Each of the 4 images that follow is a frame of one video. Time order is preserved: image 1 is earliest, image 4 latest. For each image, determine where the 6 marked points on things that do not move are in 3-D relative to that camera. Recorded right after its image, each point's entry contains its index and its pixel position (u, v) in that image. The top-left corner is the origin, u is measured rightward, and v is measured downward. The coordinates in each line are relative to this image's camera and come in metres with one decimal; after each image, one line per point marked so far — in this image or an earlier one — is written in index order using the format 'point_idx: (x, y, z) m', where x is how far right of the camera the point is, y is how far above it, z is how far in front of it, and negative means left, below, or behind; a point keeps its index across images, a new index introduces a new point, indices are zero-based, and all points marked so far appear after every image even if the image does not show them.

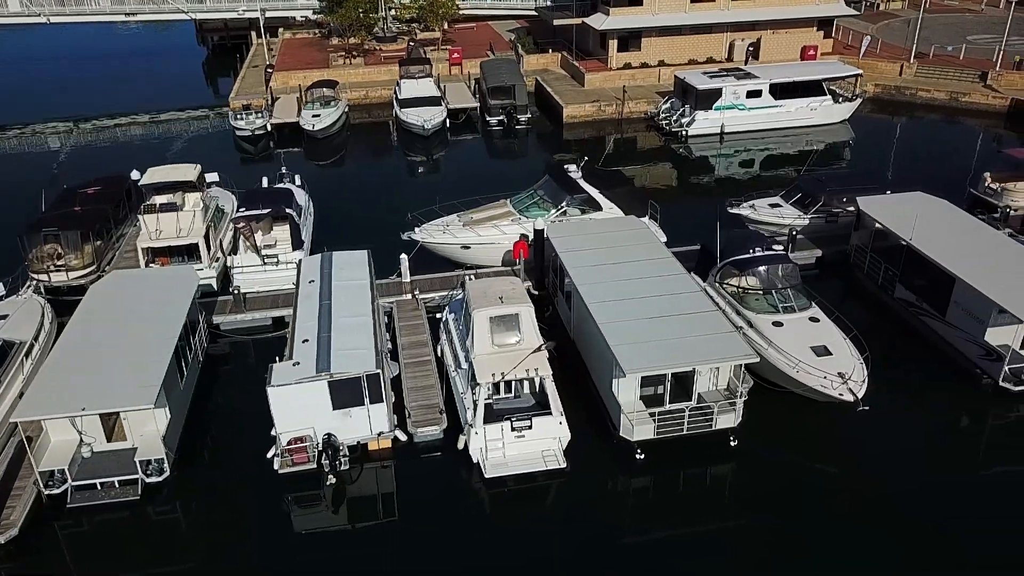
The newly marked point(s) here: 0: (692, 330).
0: (+3.2, -0.8, +14.6) m
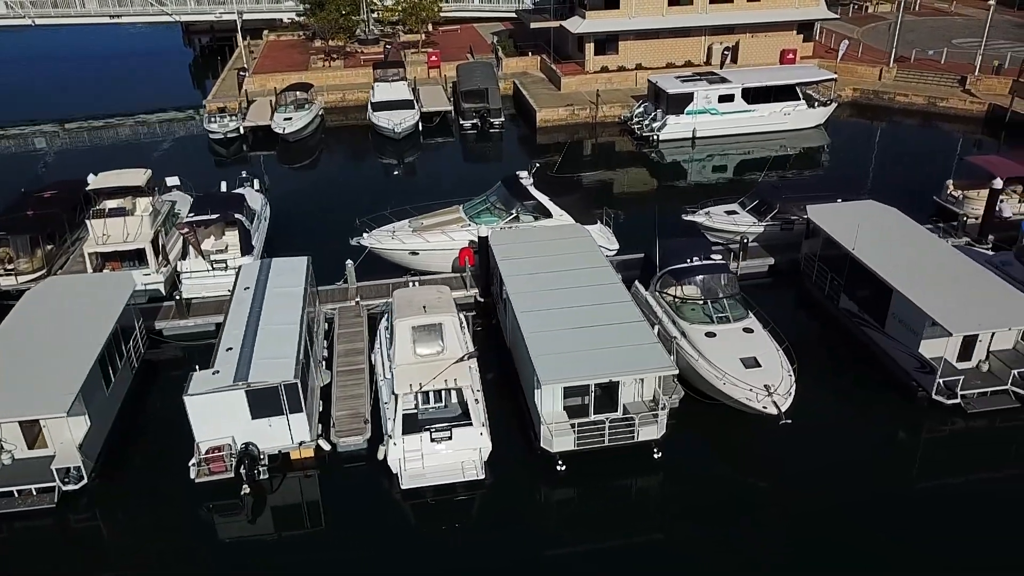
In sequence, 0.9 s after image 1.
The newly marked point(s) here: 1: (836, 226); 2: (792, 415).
0: (+1.8, -1.0, +14.5) m
1: (+7.4, +1.4, +18.4) m
2: (+5.6, -2.5, +16.1) m
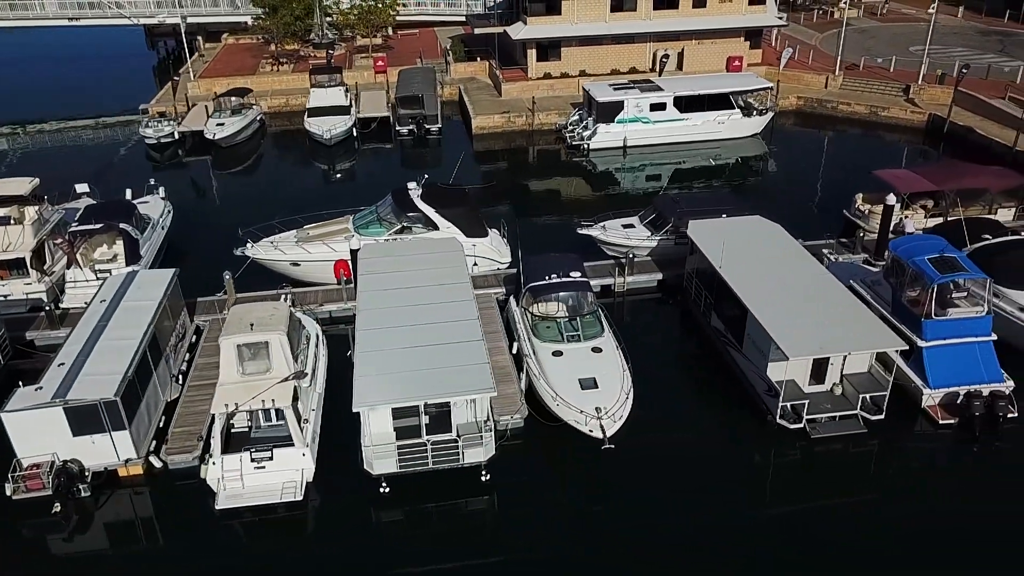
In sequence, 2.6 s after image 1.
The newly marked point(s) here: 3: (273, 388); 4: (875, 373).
0: (-1.2, -1.3, +14.3) m
1: (+4.4, +1.0, +18.1) m
2: (+2.6, -2.9, +15.8) m
3: (-4.2, -1.8, +14.0) m
4: (+7.0, -1.7, +15.7) m
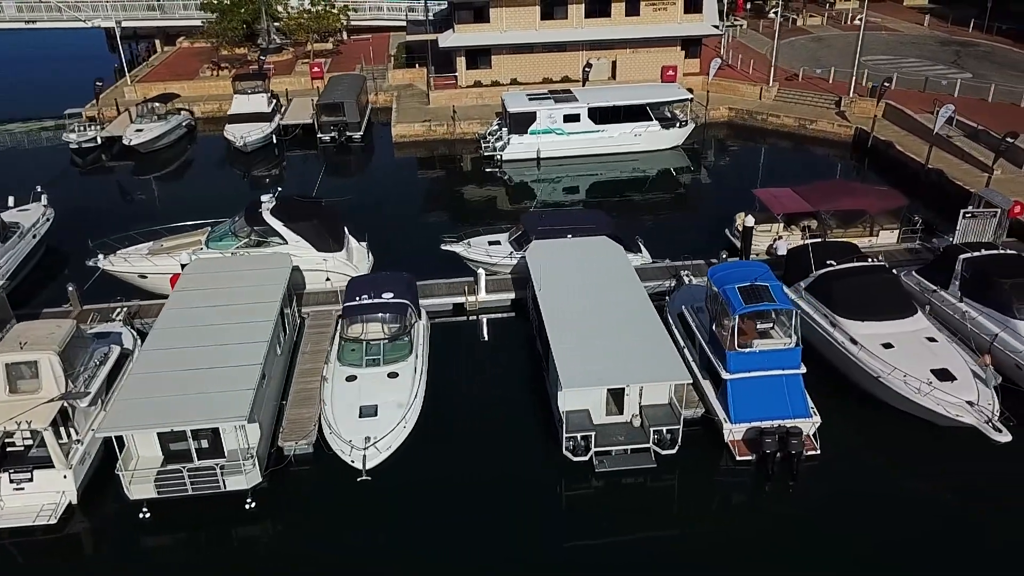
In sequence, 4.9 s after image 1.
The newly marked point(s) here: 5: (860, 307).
0: (-5.2, -1.7, +14.0) m
1: (+0.6, +0.5, +17.6) m
2: (-1.4, -3.4, +15.4) m
3: (-8.2, -2.1, +13.9) m
4: (+3.1, -2.2, +15.1) m
5: (+7.3, -0.4, +16.7) m
